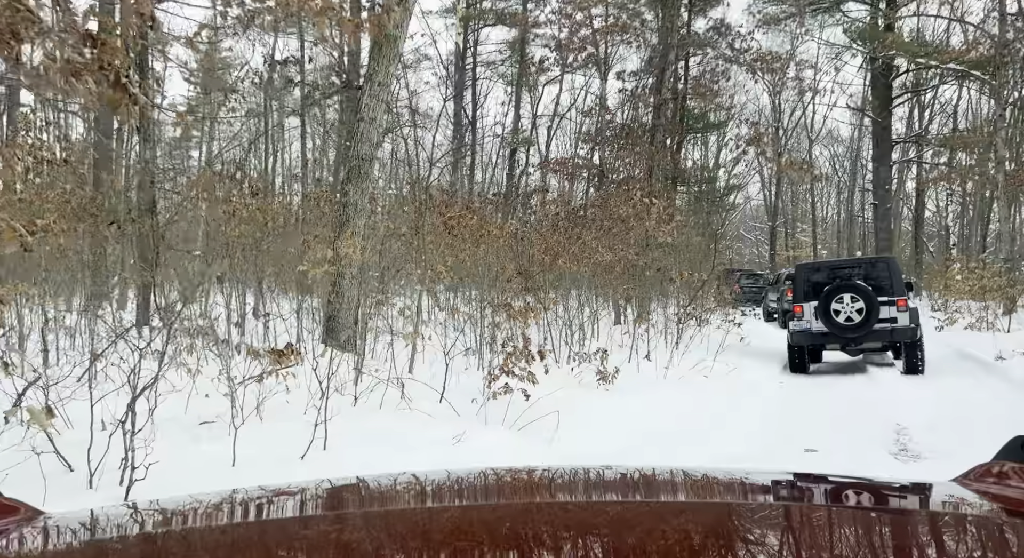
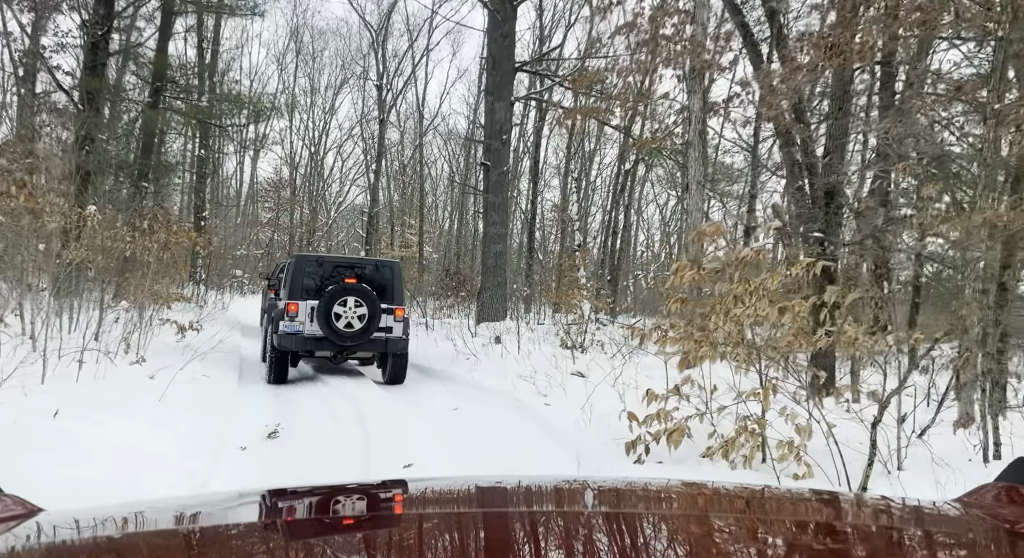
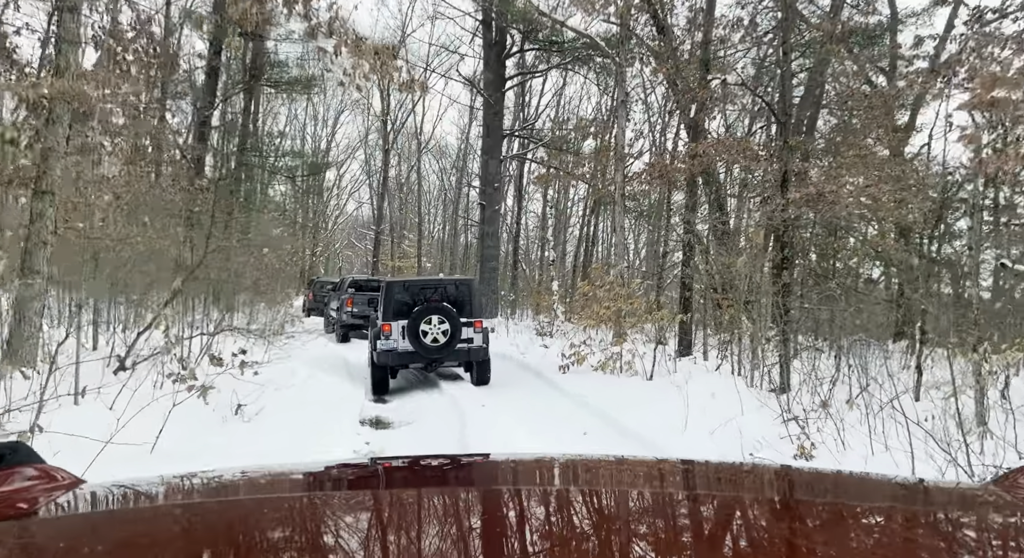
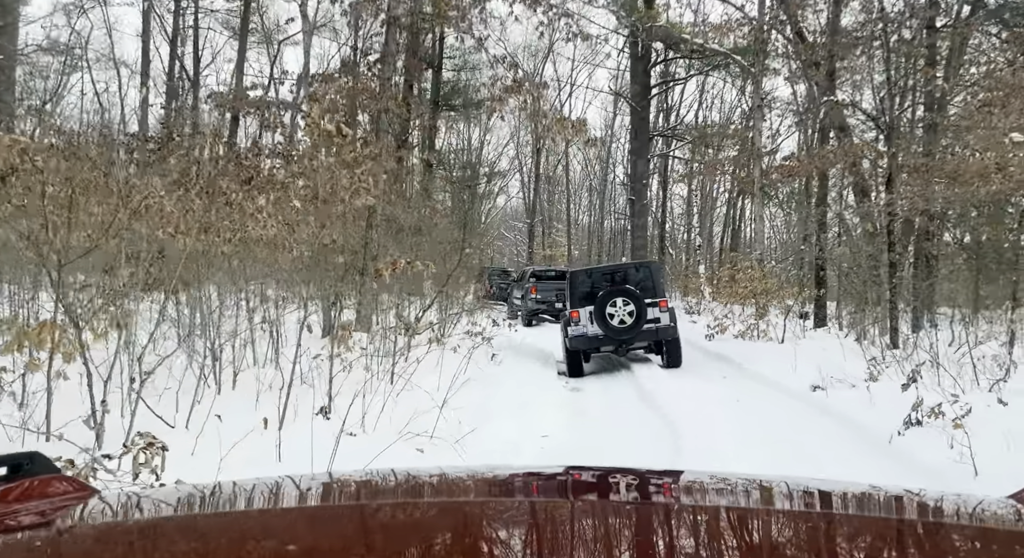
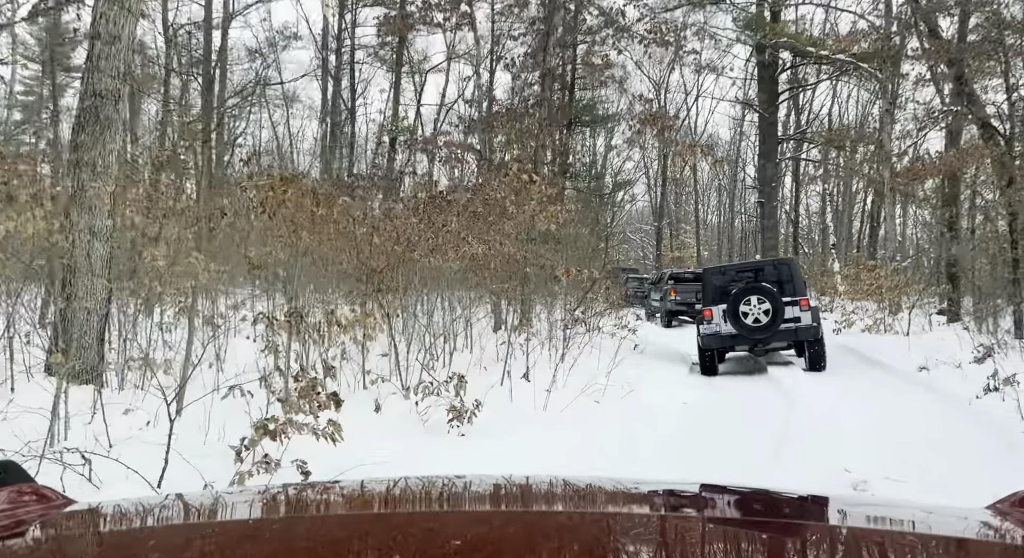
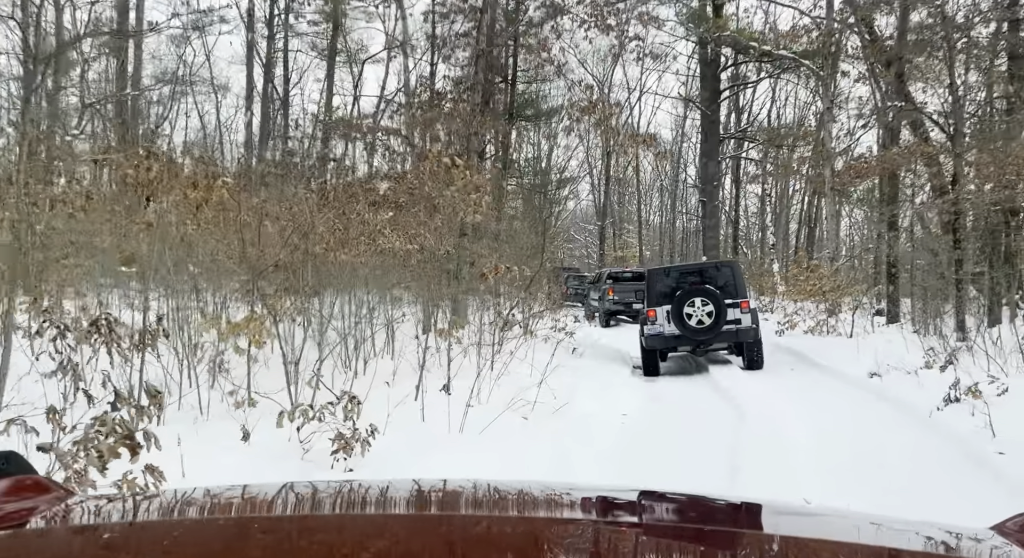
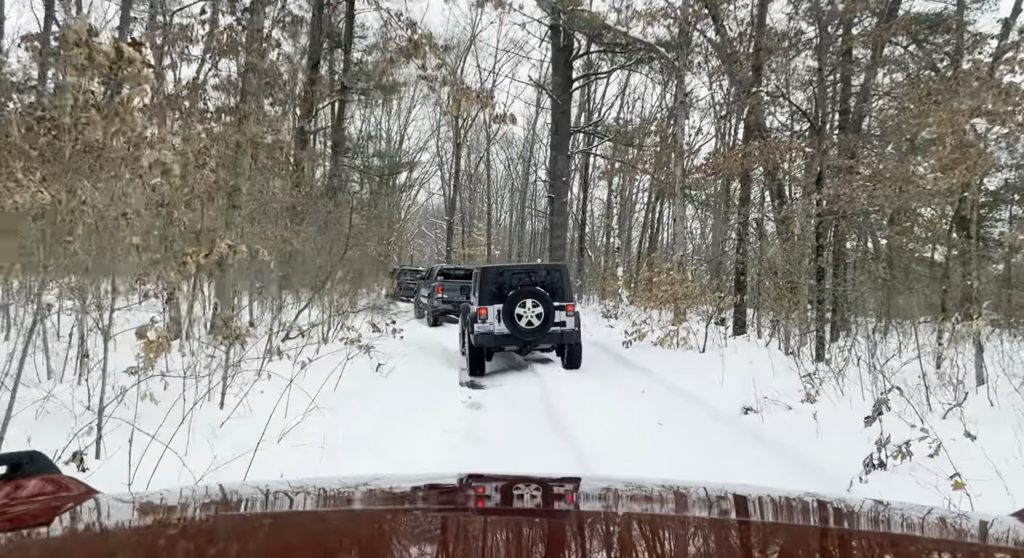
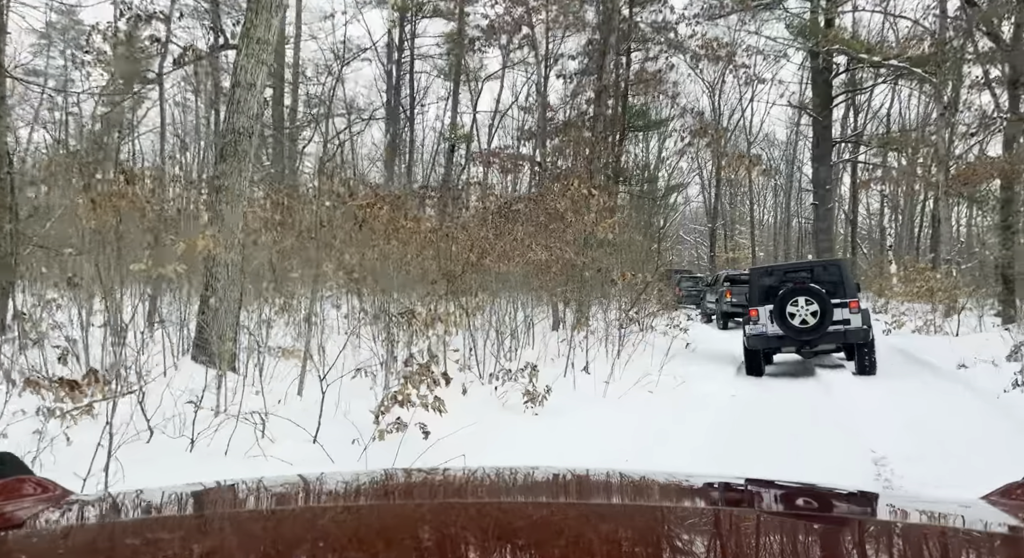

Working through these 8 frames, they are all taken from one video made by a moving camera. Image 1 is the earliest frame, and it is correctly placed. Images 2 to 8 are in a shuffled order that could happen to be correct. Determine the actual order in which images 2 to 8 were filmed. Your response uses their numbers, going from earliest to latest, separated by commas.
8, 5, 6, 4, 7, 3, 2
